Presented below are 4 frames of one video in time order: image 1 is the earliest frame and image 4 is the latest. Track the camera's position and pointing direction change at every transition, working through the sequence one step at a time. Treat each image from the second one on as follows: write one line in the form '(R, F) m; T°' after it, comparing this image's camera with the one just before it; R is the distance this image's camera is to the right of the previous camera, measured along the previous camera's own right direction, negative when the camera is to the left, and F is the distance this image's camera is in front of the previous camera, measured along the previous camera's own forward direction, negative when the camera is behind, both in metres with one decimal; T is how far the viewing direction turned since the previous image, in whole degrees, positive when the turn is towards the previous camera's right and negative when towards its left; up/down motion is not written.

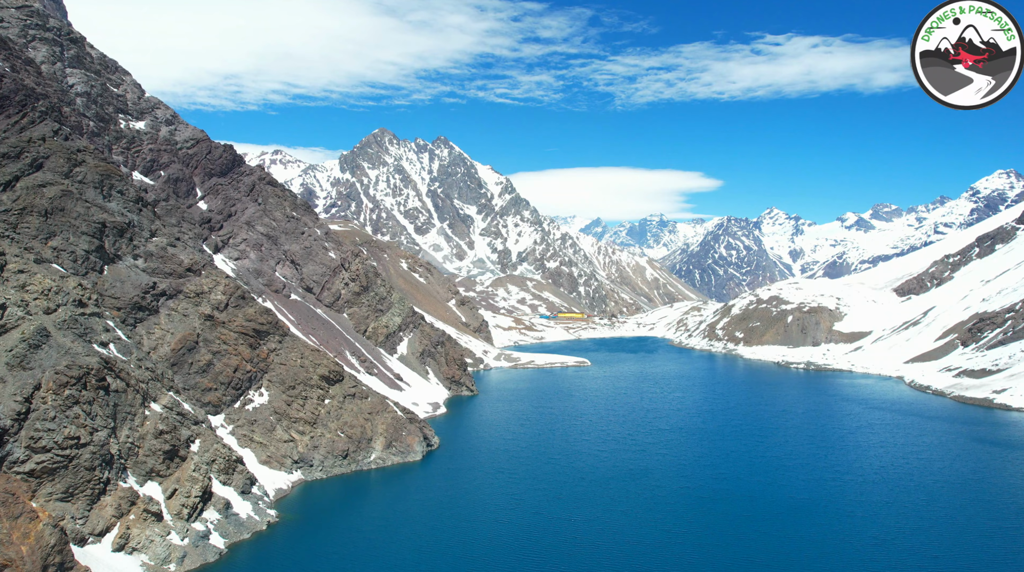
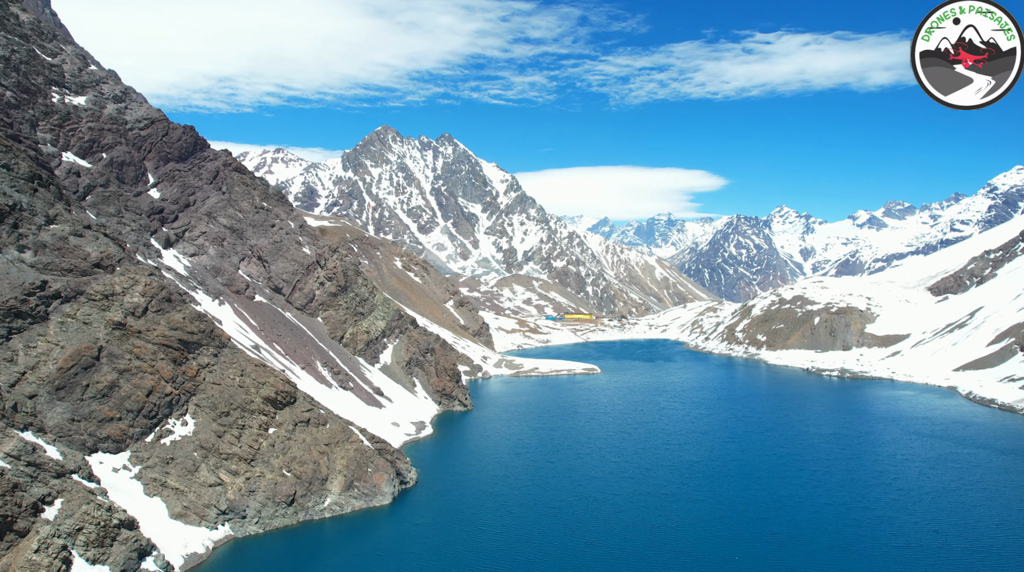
(+1.3, +17.2) m; -1°
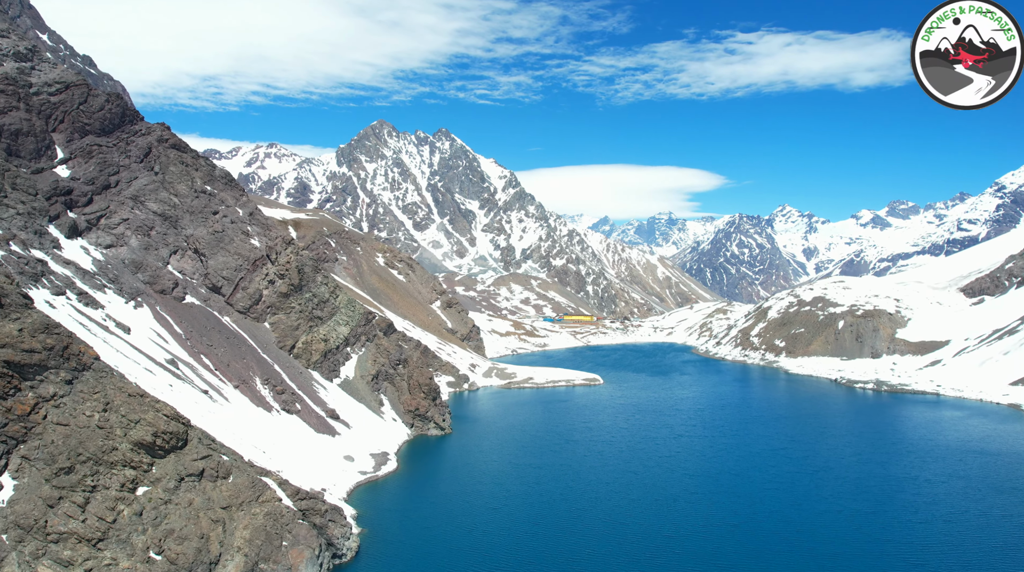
(+1.7, +19.8) m; 0°
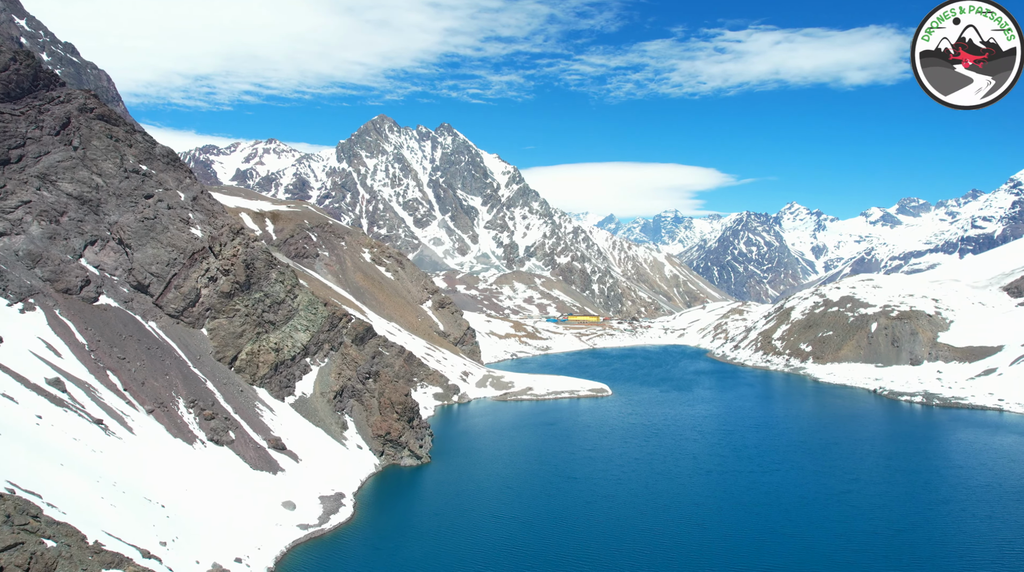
(+1.5, +17.8) m; 0°
